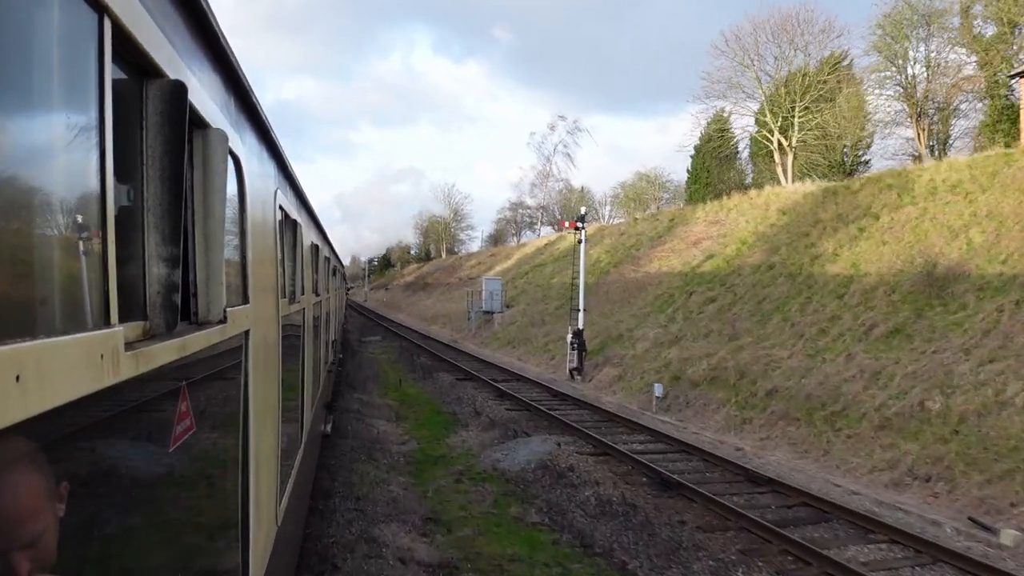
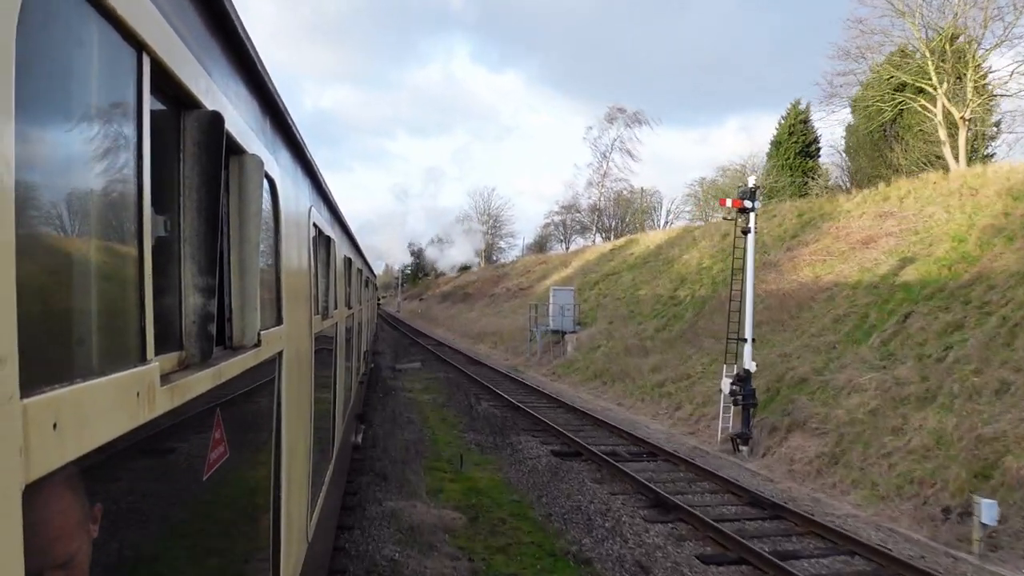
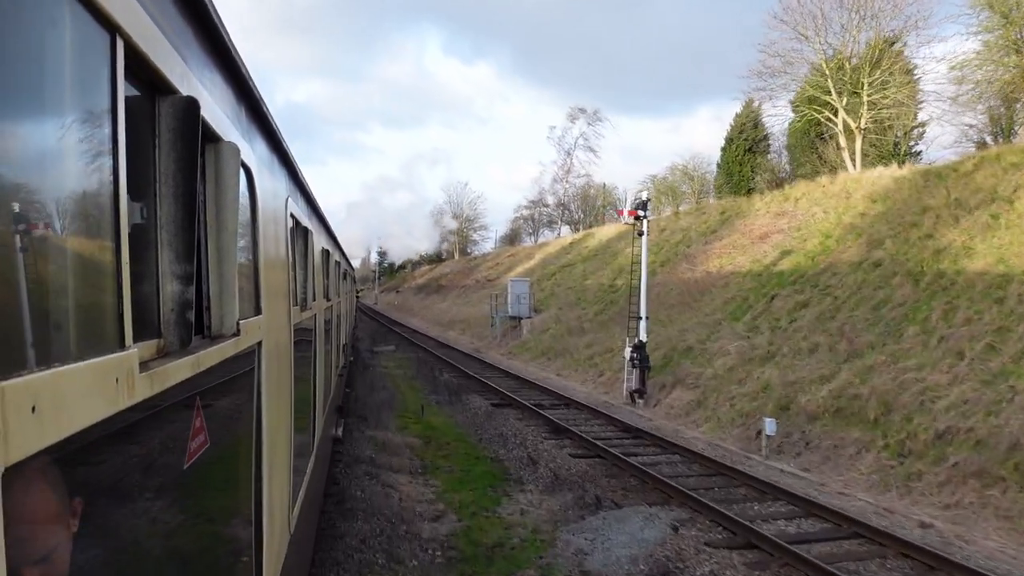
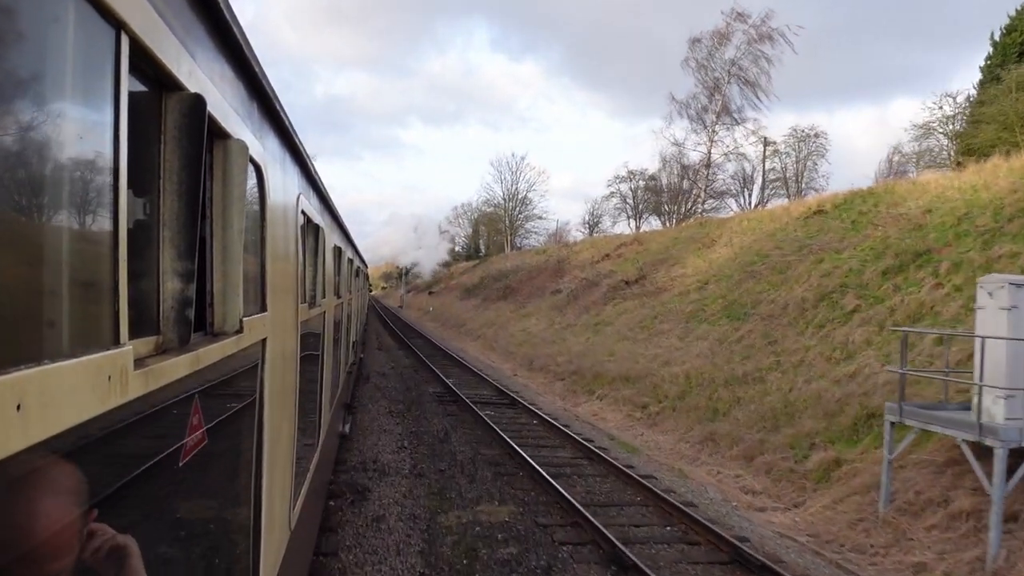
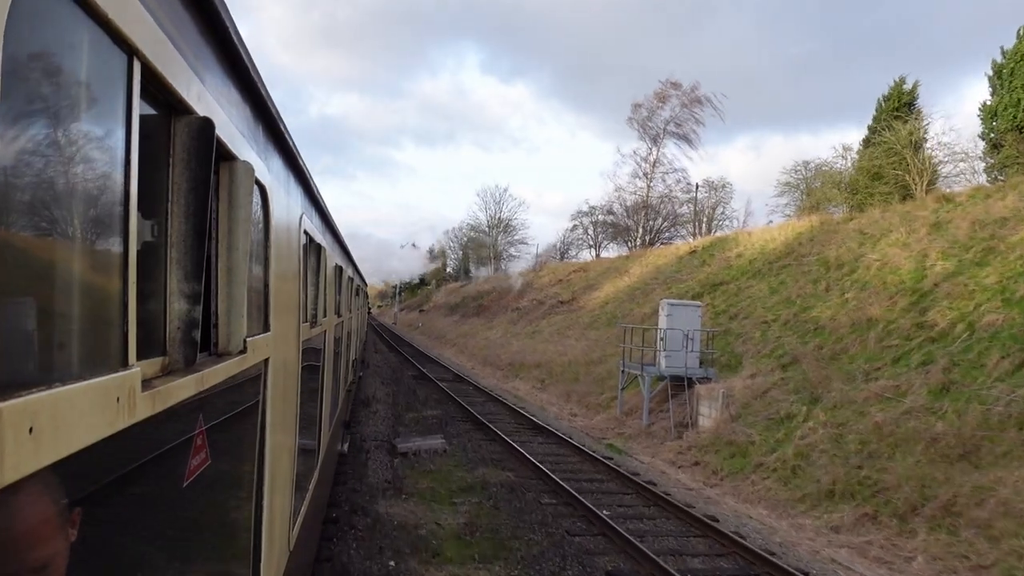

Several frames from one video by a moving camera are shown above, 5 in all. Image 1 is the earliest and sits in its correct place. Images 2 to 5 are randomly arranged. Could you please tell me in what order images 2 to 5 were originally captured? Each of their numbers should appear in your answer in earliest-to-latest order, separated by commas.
3, 2, 5, 4
